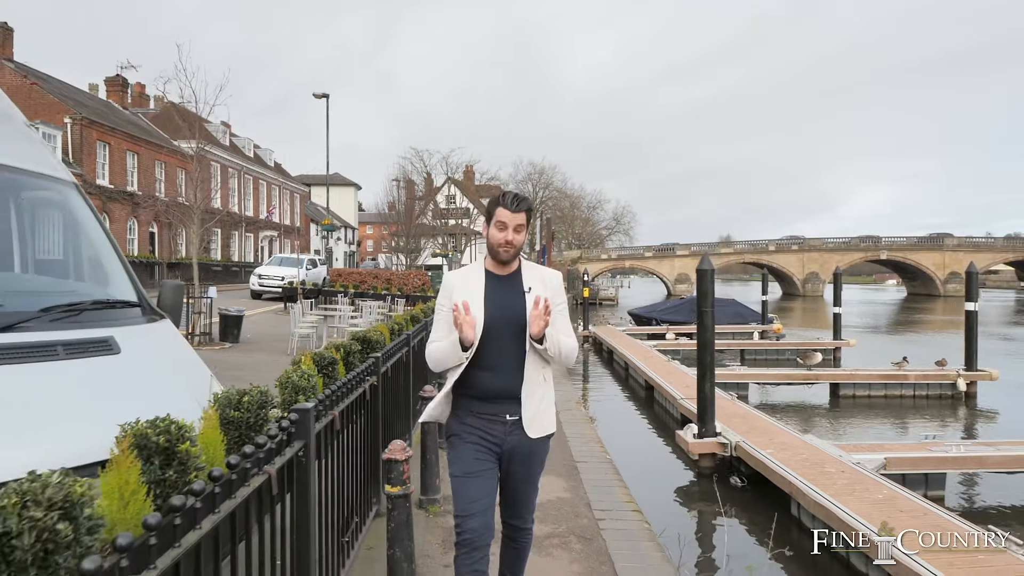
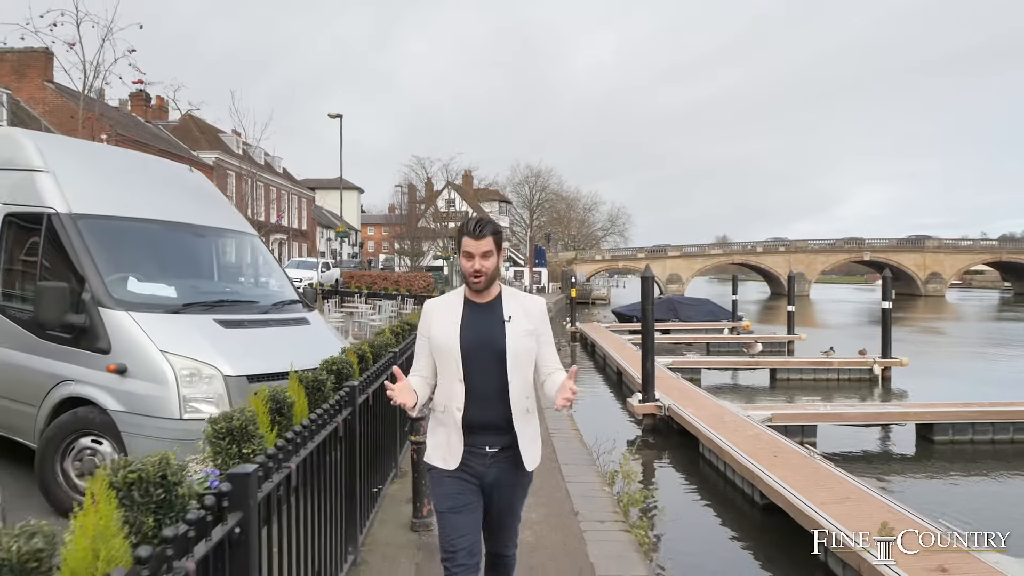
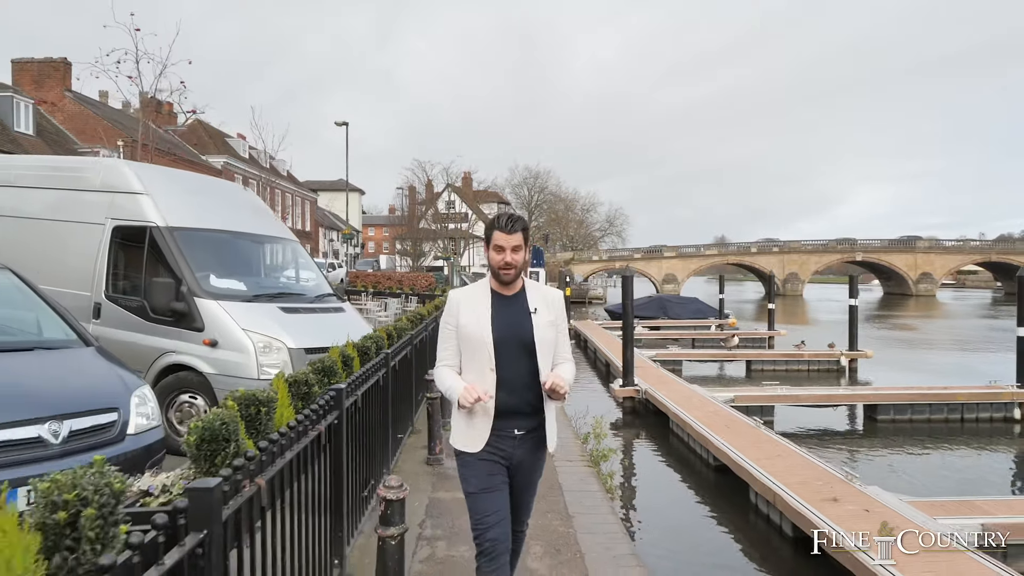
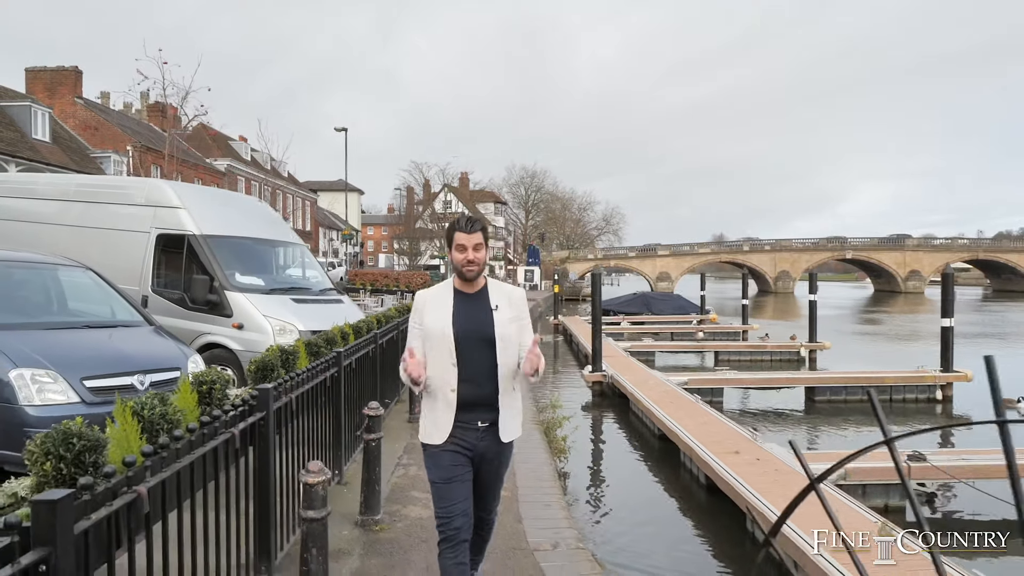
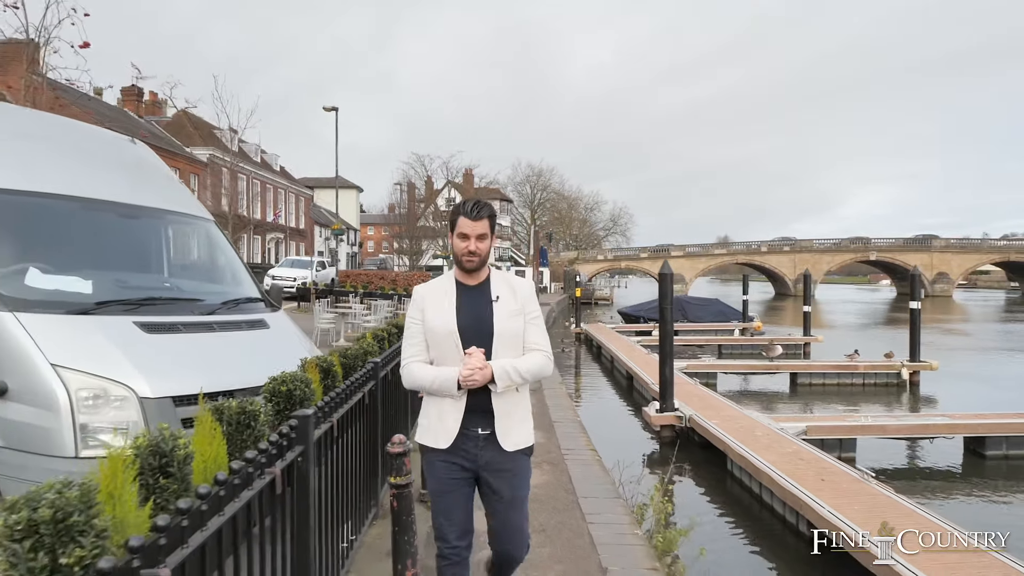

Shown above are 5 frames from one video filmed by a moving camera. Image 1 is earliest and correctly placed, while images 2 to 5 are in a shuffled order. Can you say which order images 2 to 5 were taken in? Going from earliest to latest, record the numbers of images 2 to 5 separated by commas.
5, 2, 3, 4
